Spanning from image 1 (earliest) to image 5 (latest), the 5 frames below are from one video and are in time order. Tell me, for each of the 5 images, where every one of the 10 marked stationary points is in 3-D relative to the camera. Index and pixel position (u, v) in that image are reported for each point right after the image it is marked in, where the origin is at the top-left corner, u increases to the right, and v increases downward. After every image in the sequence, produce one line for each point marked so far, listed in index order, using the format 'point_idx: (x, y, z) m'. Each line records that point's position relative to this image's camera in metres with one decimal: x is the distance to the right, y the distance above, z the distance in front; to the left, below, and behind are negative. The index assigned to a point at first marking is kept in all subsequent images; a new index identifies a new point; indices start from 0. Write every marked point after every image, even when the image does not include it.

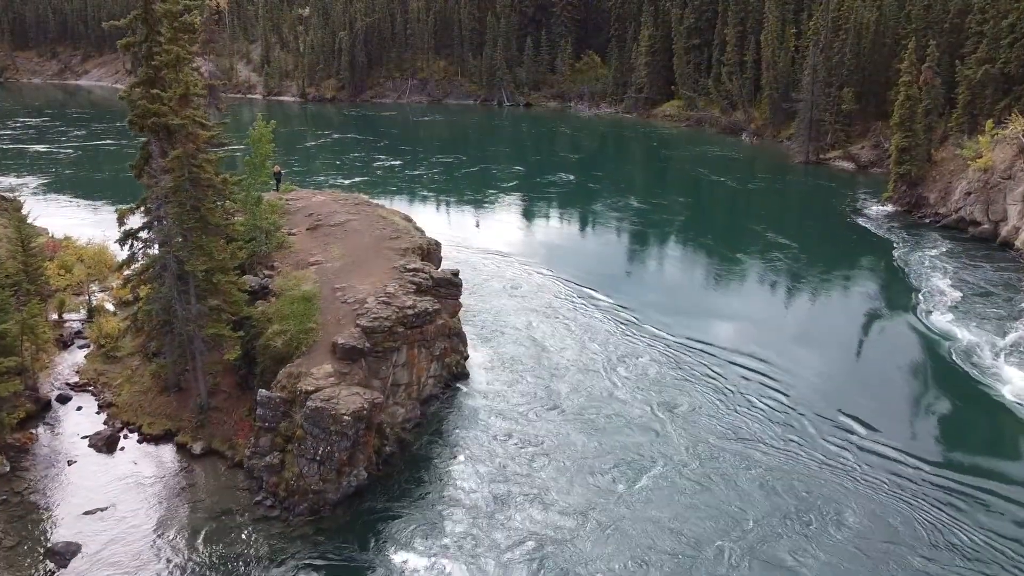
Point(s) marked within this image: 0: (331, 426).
0: (-4.6, -3.5, +18.0) m
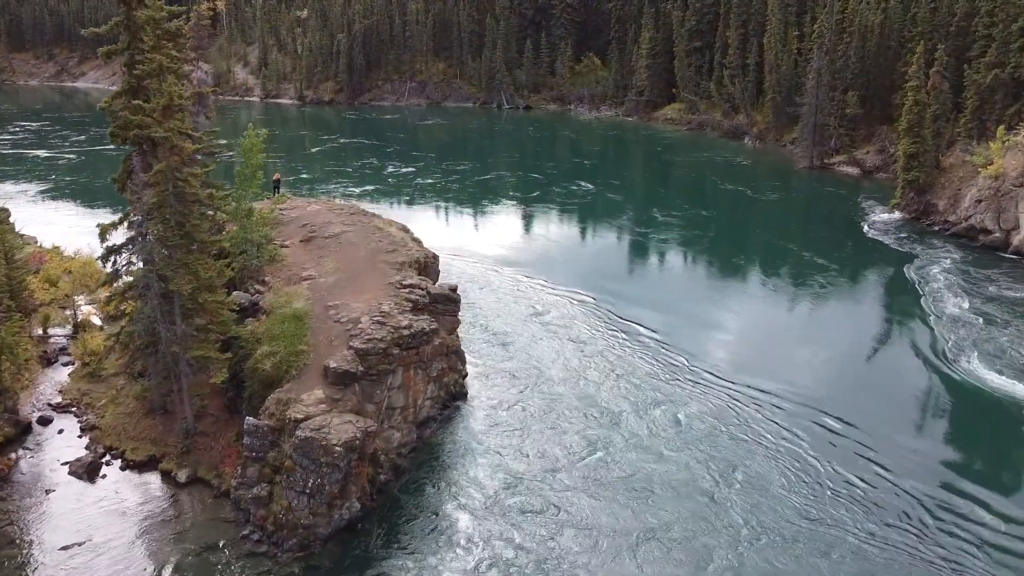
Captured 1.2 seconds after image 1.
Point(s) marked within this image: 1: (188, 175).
0: (-4.6, -4.1, +17.0) m
1: (-9.0, +3.2, +19.5) m
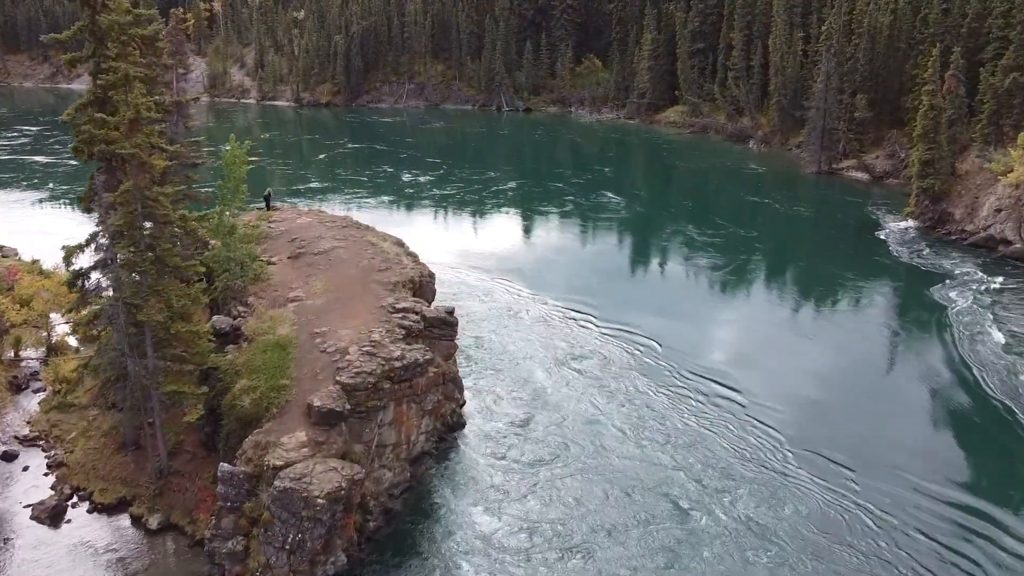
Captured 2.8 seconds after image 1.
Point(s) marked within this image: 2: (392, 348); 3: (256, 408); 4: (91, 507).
0: (-4.6, -4.8, +15.3) m
1: (-9.0, +2.4, +17.8) m
2: (-3.4, -1.7, +19.6) m
3: (-6.5, -3.0, +17.9) m
4: (-11.3, -5.9, +18.9) m
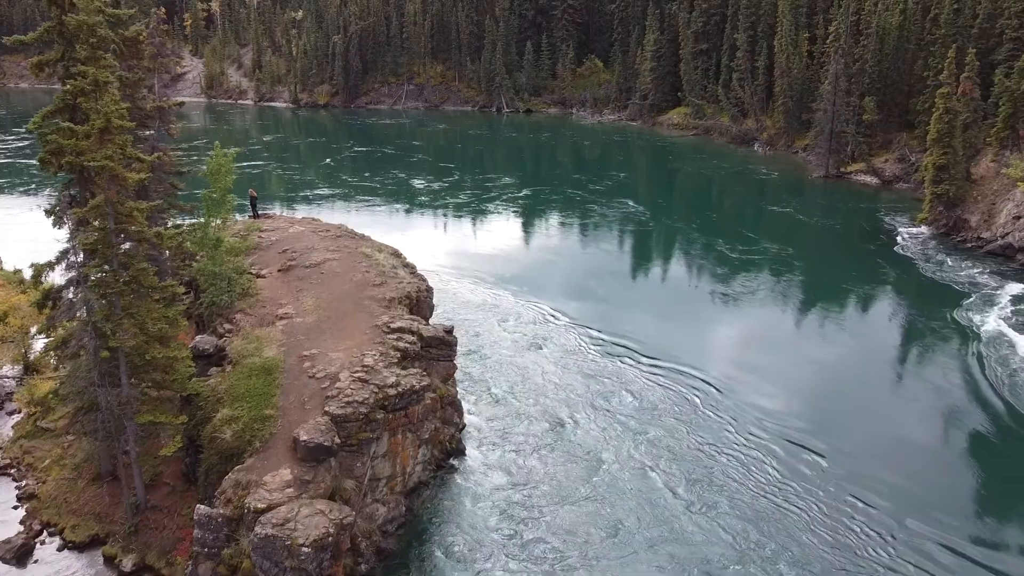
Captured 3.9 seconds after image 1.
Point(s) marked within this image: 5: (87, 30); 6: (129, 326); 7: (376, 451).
0: (-4.5, -5.4, +14.0) m
1: (-8.9, +1.9, +16.5) m
2: (-3.3, -2.2, +18.2) m
3: (-6.4, -3.6, +16.5) m
4: (-11.2, -6.4, +17.5) m
5: (-9.8, +6.0, +16.3) m
6: (-9.1, -0.9, +16.6) m
7: (-3.3, -4.0, +17.2) m
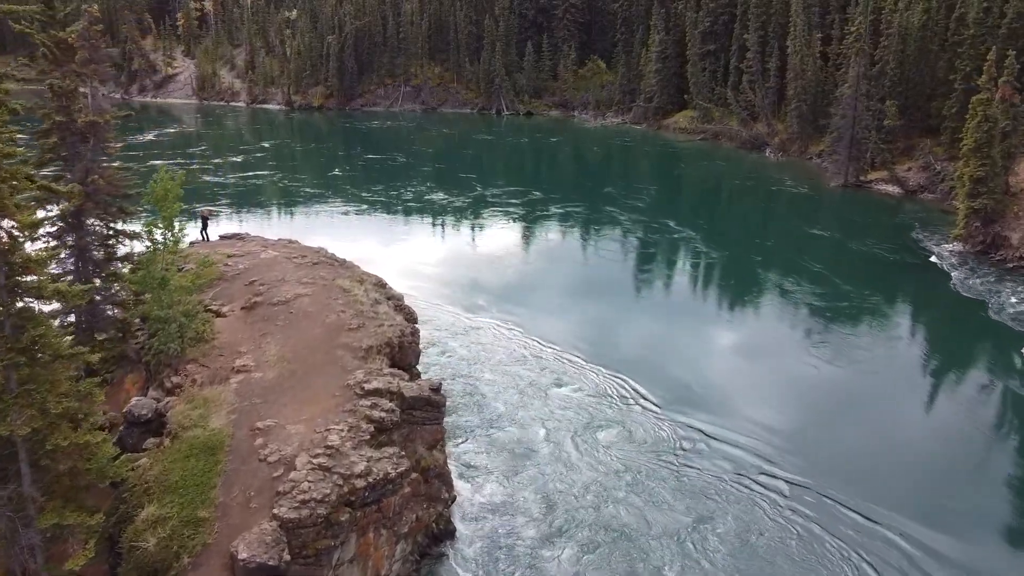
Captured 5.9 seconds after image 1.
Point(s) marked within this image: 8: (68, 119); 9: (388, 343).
0: (-4.5, -6.7, +10.5) m
1: (-8.9, +0.6, +13.0) m
2: (-3.3, -3.5, +14.8) m
3: (-6.5, -4.9, +13.1) m
4: (-11.3, -7.7, +14.1) m
5: (-9.8, +4.7, +12.8) m
6: (-9.1, -2.2, +13.2) m
7: (-3.4, -5.3, +13.7) m
8: (-12.2, +4.6, +19.2) m
9: (-3.5, -1.6, +19.8) m
